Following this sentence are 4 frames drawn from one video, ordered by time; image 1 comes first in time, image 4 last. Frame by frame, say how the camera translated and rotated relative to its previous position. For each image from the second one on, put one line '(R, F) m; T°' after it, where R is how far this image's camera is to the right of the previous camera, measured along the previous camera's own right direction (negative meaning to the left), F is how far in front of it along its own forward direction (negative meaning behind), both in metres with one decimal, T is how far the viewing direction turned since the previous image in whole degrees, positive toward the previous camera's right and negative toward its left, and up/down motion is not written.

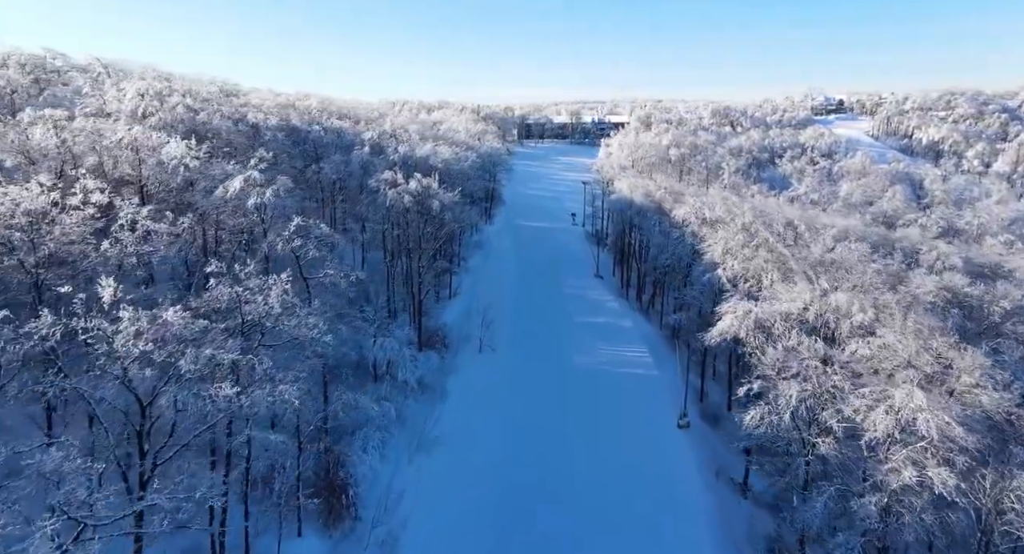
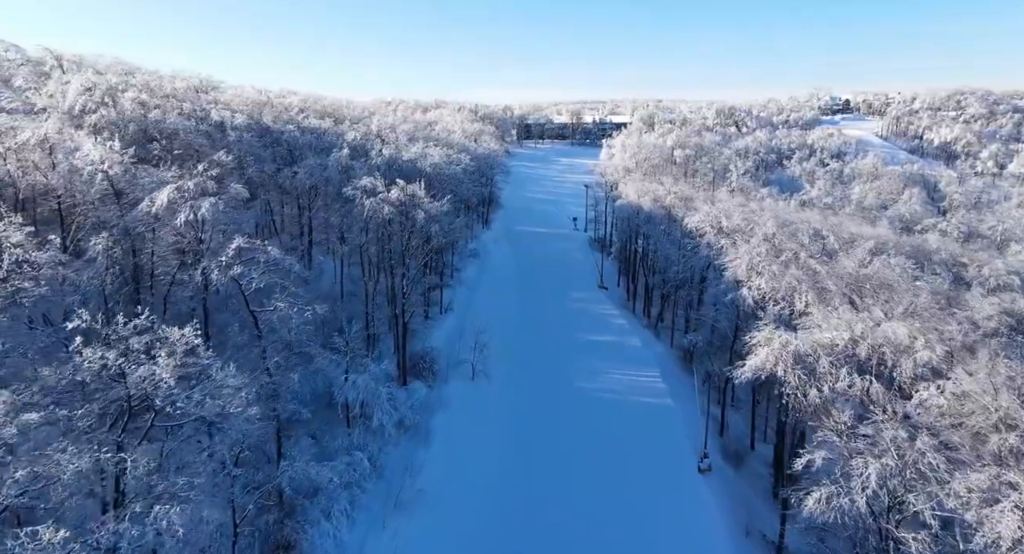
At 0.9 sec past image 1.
(+0.2, +5.3) m; 0°
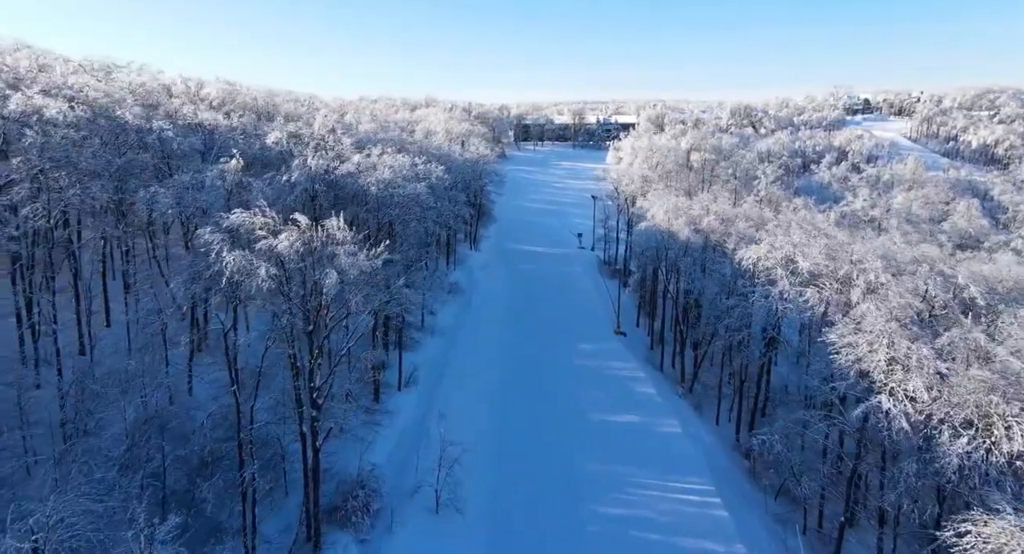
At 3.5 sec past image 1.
(+0.6, +15.9) m; 0°
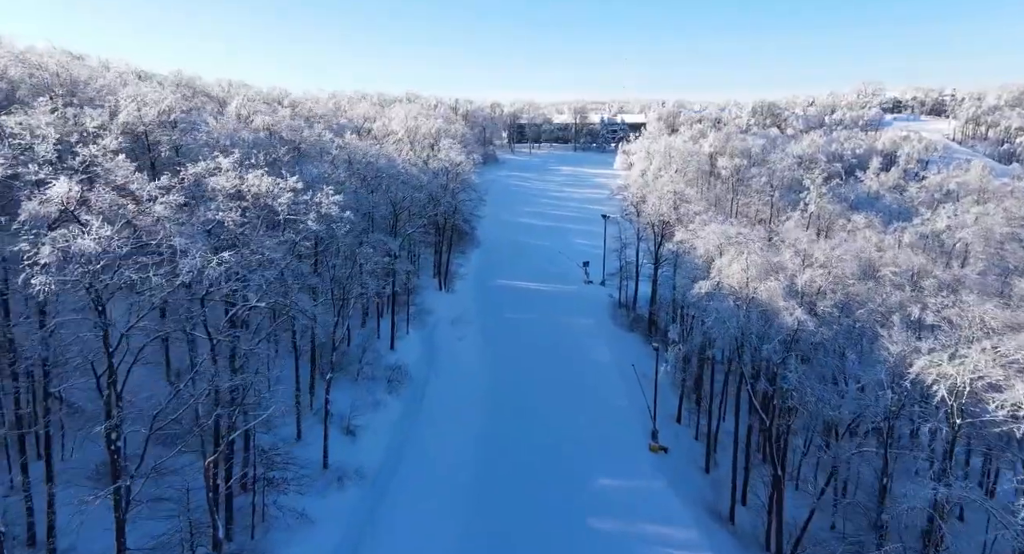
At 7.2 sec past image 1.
(+1.3, +21.2) m; 0°
